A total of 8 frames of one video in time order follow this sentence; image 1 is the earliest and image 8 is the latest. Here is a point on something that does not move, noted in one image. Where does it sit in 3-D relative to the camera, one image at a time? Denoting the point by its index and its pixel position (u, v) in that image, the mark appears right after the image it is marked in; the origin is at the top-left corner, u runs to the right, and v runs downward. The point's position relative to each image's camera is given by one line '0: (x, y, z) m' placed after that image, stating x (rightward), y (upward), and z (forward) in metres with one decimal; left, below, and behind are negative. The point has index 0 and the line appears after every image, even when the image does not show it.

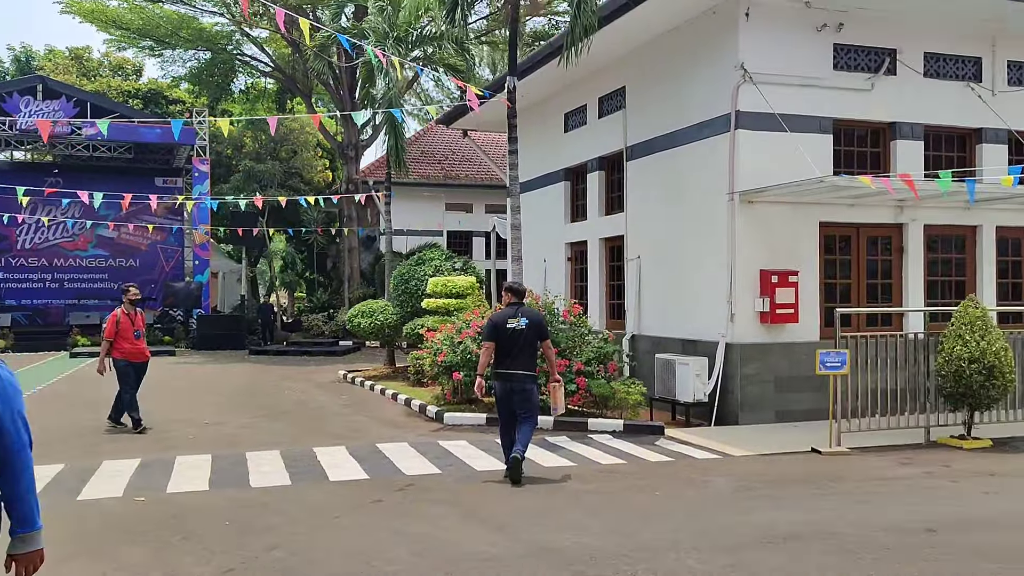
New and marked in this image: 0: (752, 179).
0: (+2.8, +1.3, +10.6) m
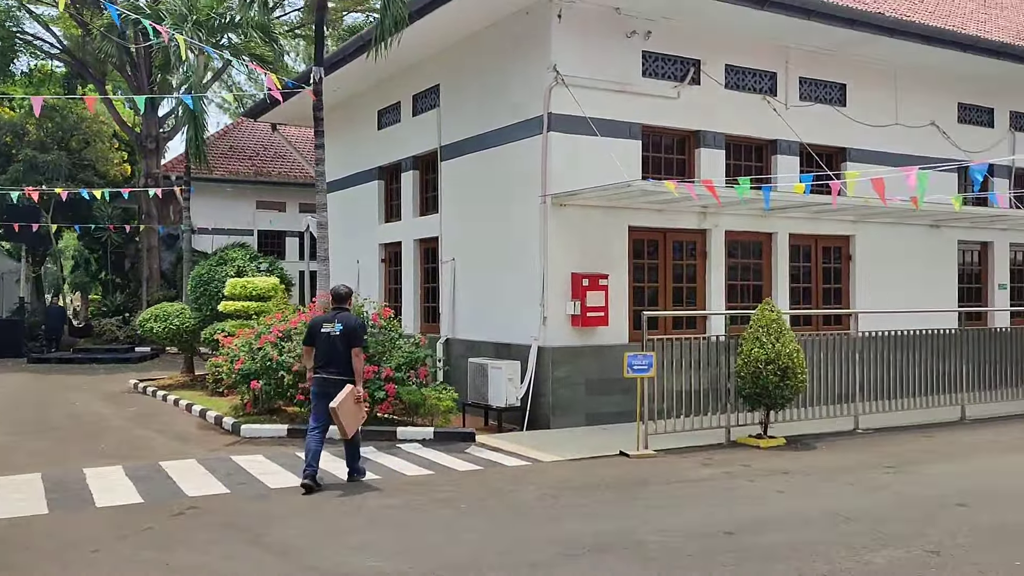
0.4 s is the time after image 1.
0: (+0.6, +1.2, +10.5) m
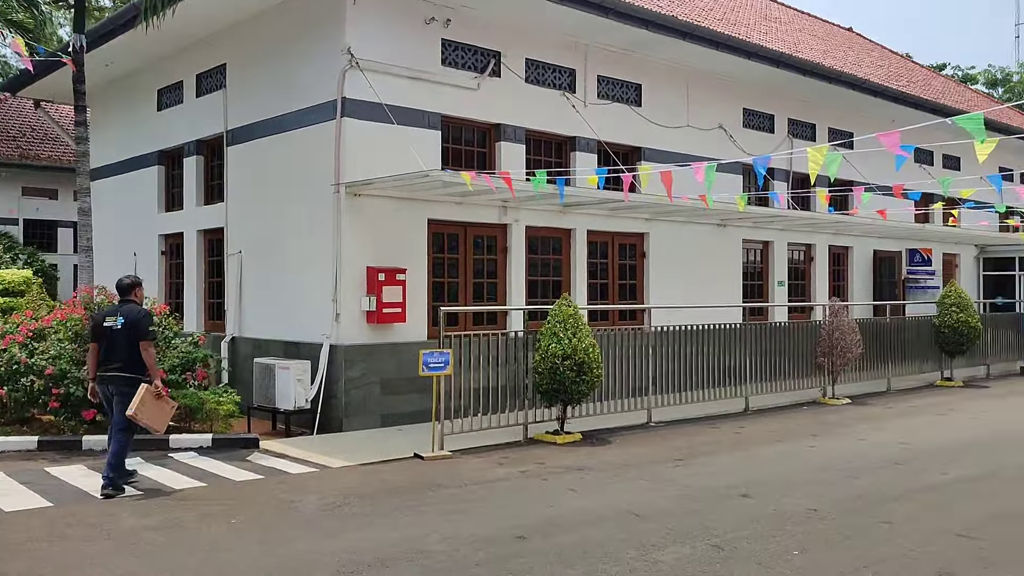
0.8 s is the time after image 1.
0: (-1.7, +1.3, +10.0) m
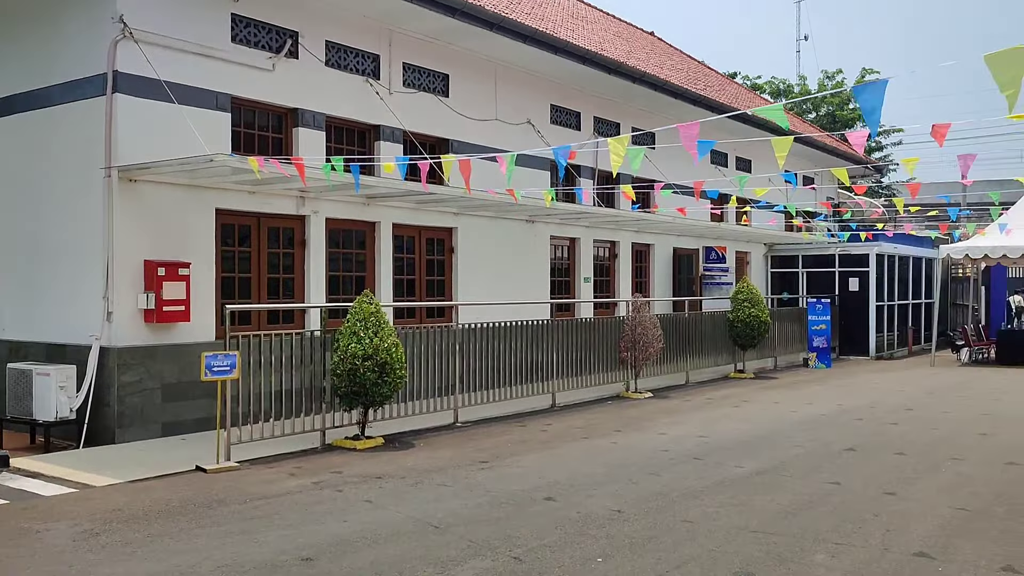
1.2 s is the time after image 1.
0: (-3.7, +1.3, +9.0) m
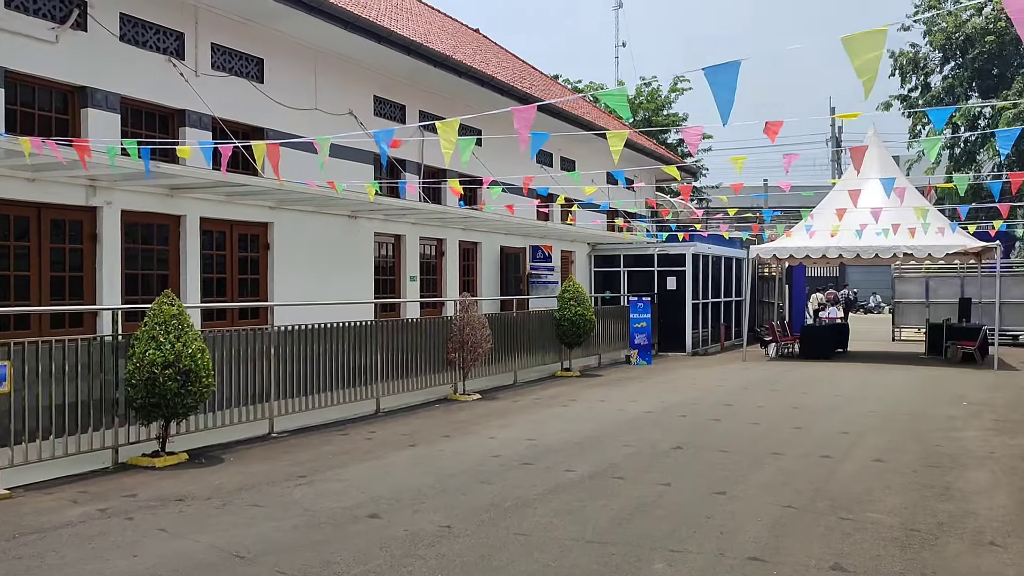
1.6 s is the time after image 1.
0: (-5.3, +1.3, +7.6) m
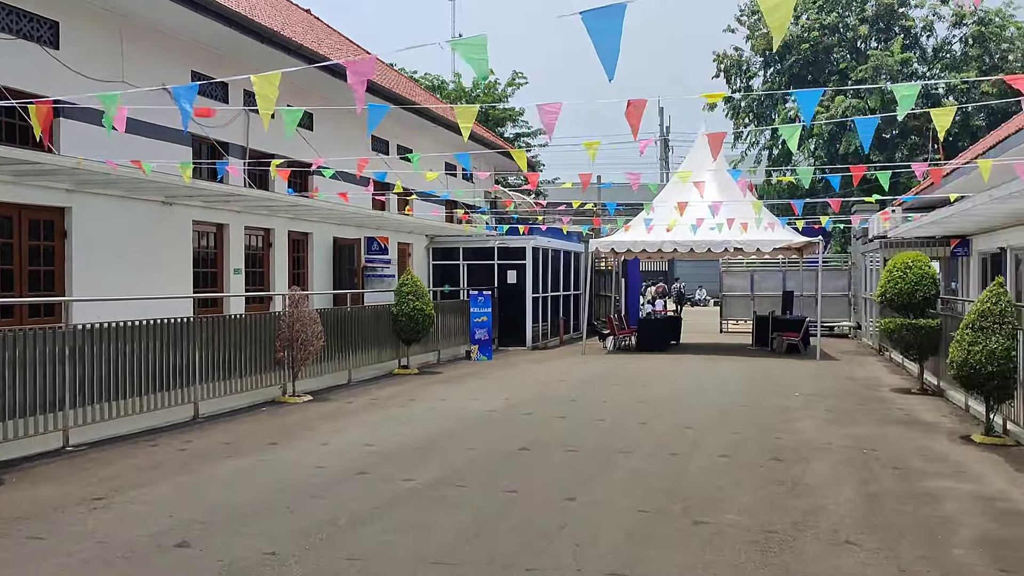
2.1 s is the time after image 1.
0: (-6.5, +1.4, +5.9) m
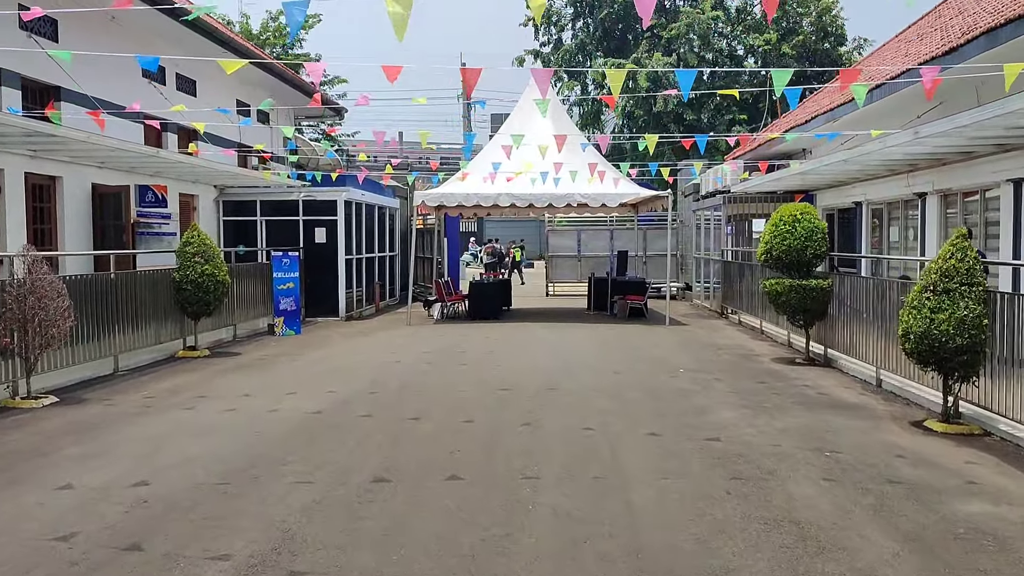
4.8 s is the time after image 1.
0: (-6.7, +1.5, +1.7) m
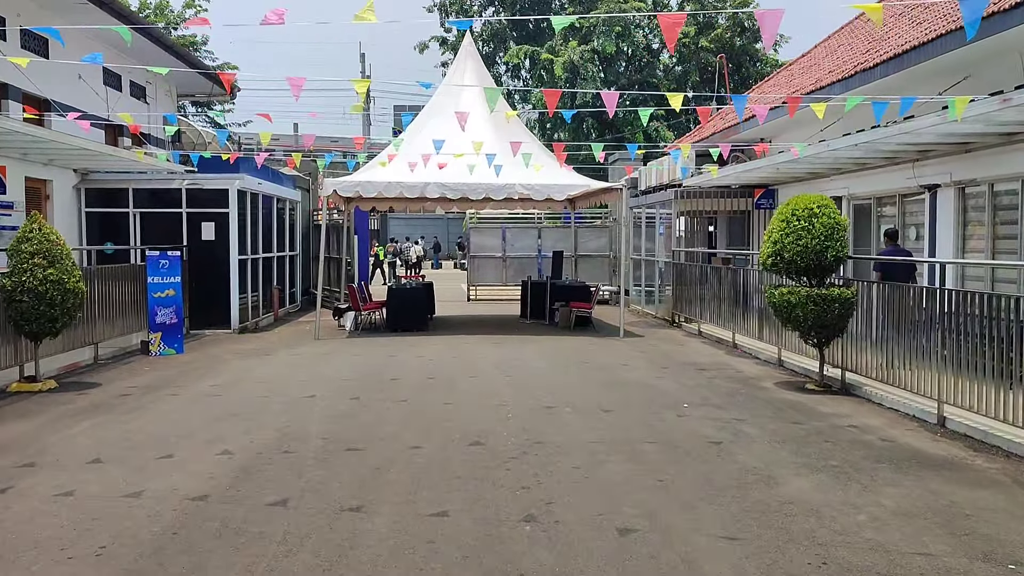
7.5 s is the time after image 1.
0: (-6.0, +1.4, -1.7) m
